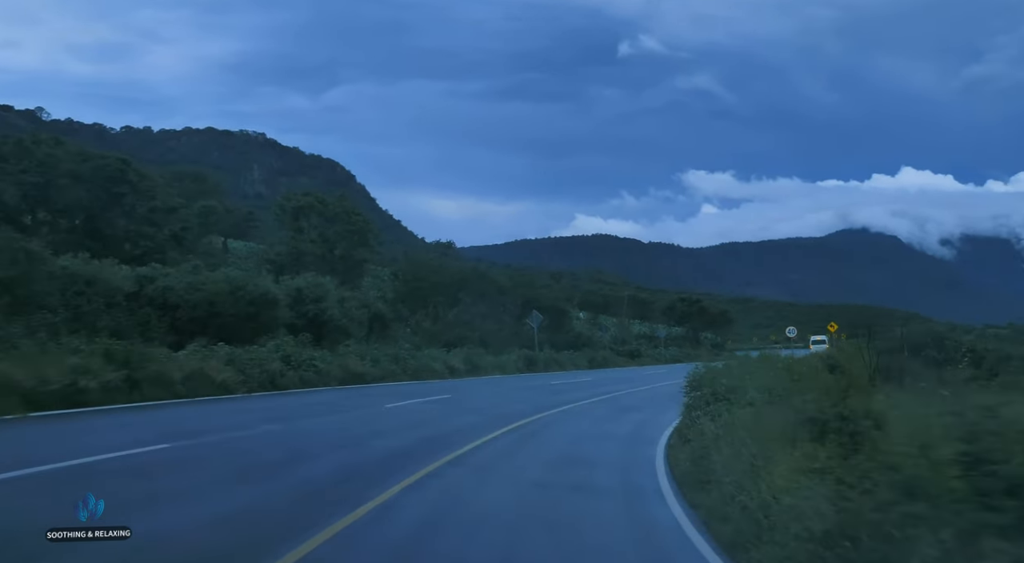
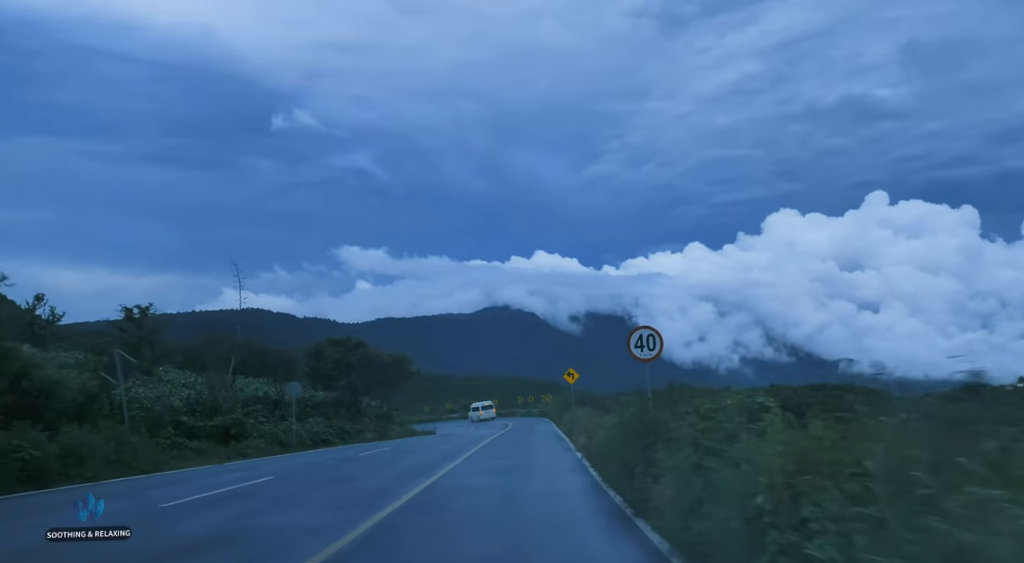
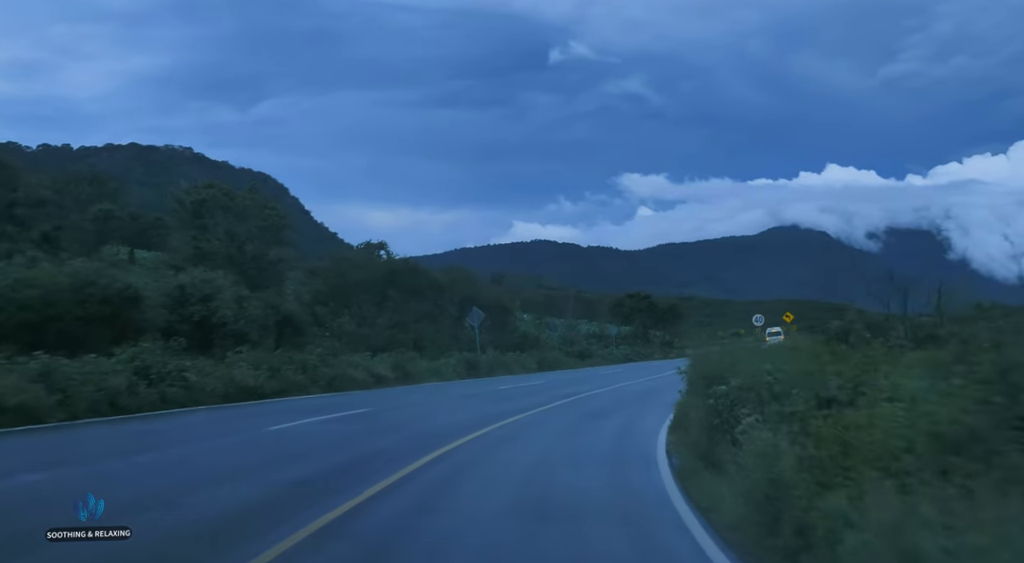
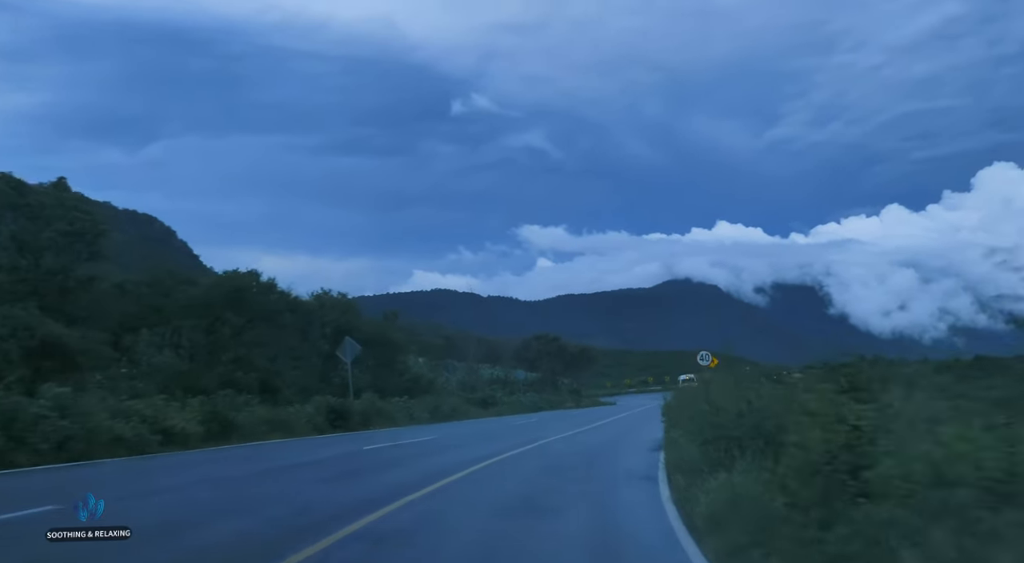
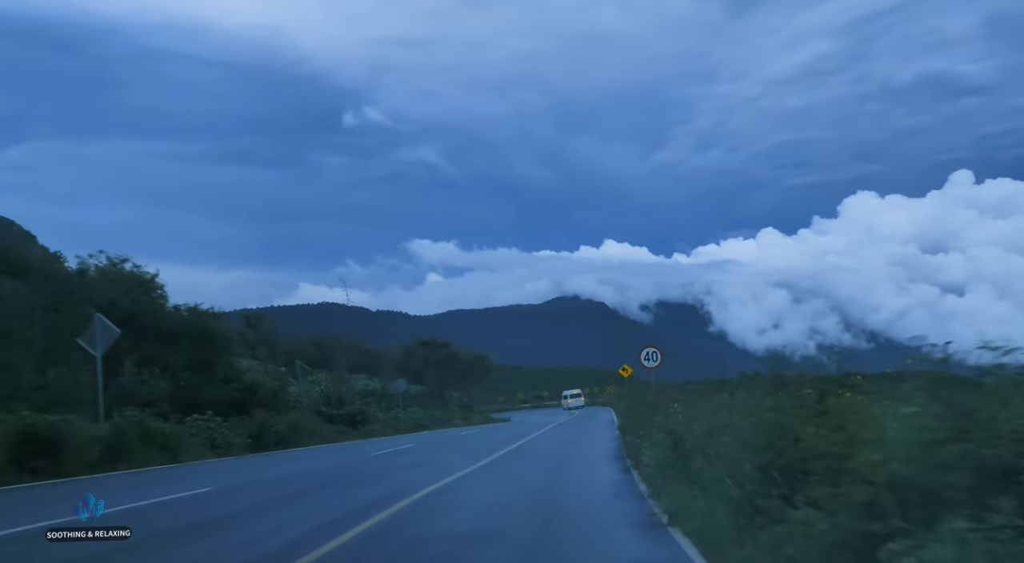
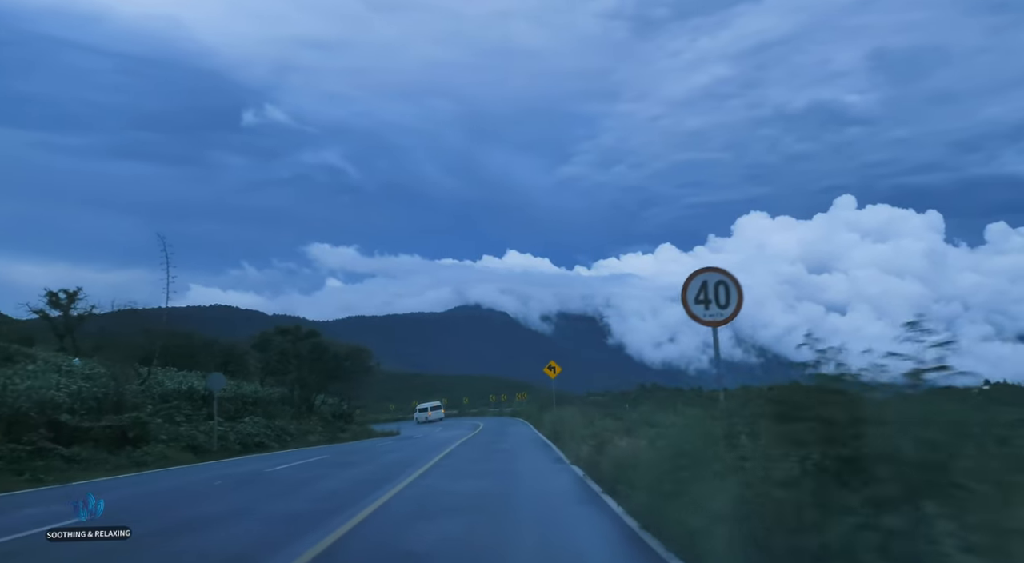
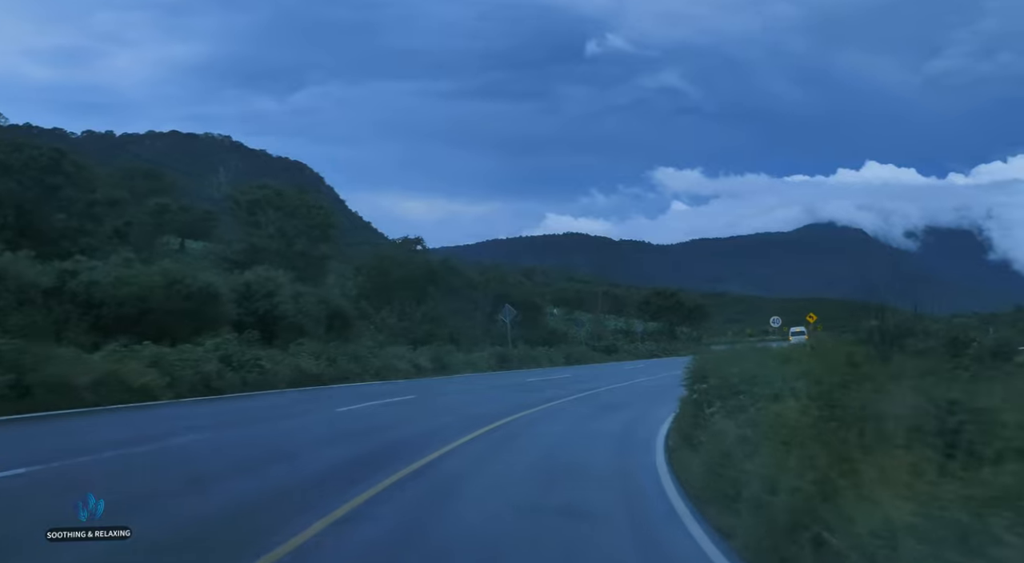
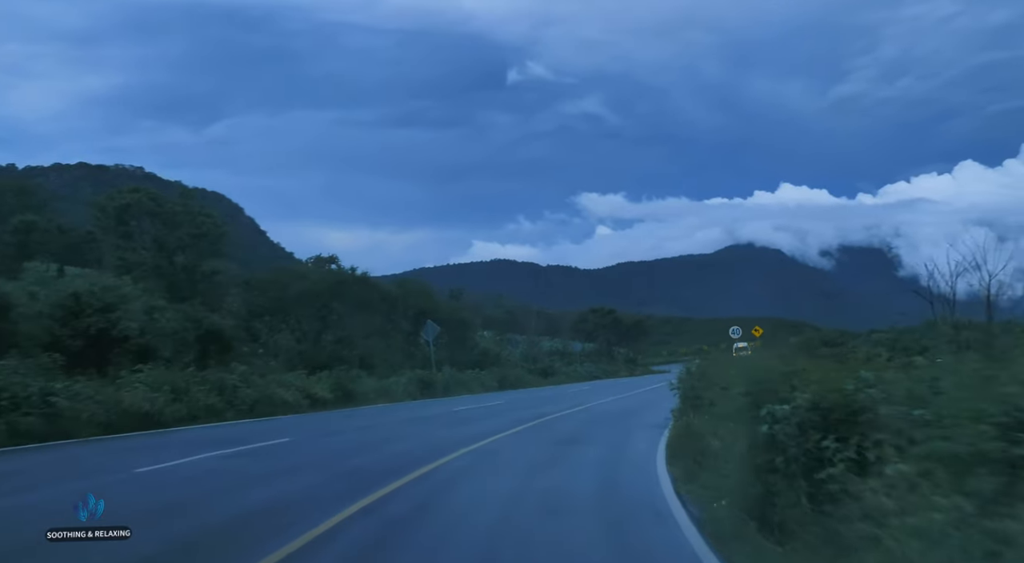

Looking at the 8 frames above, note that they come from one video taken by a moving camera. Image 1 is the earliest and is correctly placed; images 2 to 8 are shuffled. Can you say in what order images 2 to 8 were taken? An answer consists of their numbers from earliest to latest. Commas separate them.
7, 3, 8, 4, 5, 2, 6
